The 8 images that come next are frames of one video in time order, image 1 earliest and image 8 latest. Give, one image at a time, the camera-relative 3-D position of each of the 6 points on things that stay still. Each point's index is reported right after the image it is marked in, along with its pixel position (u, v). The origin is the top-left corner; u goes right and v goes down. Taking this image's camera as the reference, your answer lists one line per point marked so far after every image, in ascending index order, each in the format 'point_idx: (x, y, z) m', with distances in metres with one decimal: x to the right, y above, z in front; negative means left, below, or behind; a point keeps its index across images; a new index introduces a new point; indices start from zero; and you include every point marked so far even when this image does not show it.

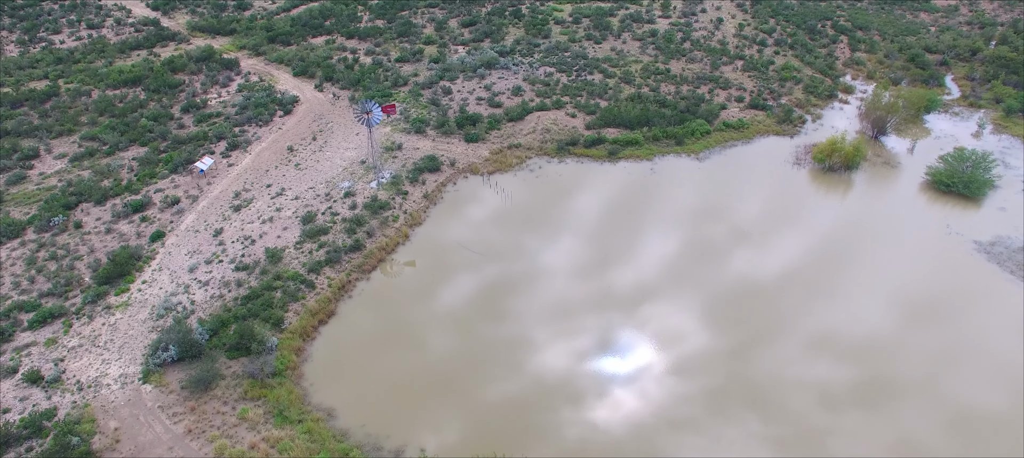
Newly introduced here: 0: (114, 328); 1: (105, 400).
0: (-11.1, -2.8, +18.2) m
1: (-10.0, -4.2, +16.1) m
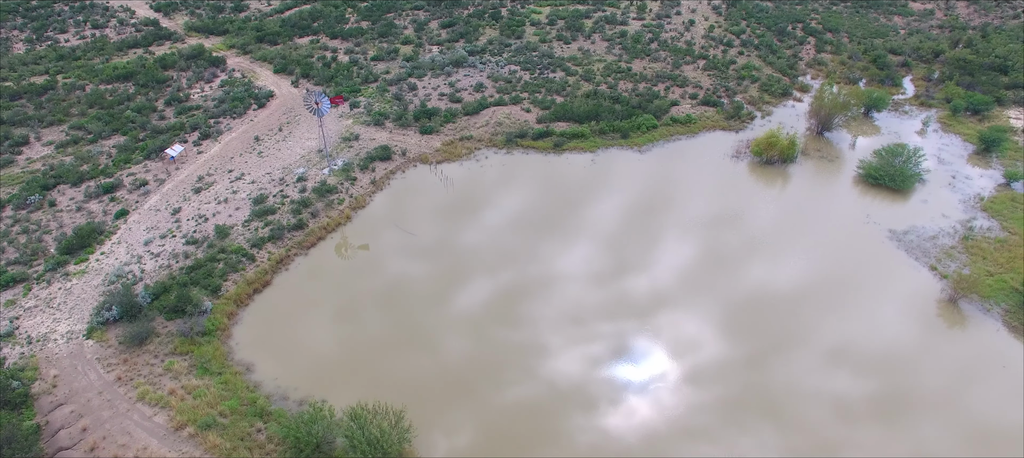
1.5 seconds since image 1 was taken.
0: (-13.7, -1.9, +20.2) m
1: (-12.7, -3.4, +18.0) m
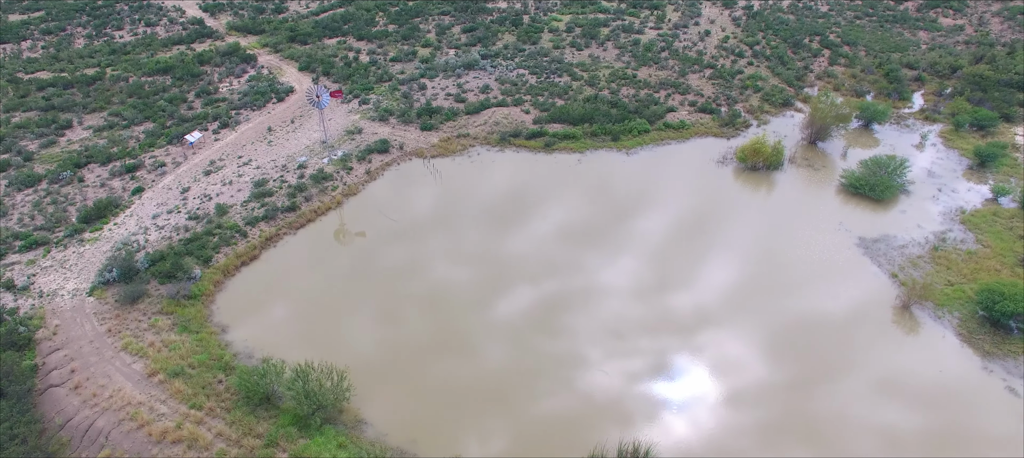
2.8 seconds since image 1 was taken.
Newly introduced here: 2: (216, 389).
0: (-15.0, -0.9, +22.6) m
1: (-14.2, -2.4, +20.4) m
2: (-7.9, -4.2, +17.3) m
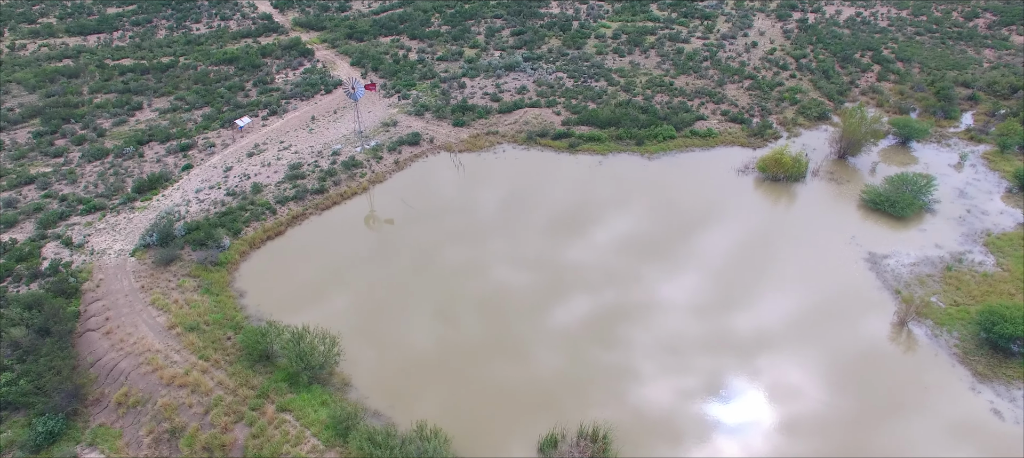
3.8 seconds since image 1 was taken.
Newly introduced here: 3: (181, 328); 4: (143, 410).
0: (-14.8, +0.3, +25.1) m
1: (-14.3, -1.1, +22.8) m
2: (-8.4, -3.4, +19.1) m
3: (-9.9, -2.9, +19.6) m
4: (-9.7, -4.7, +17.2) m
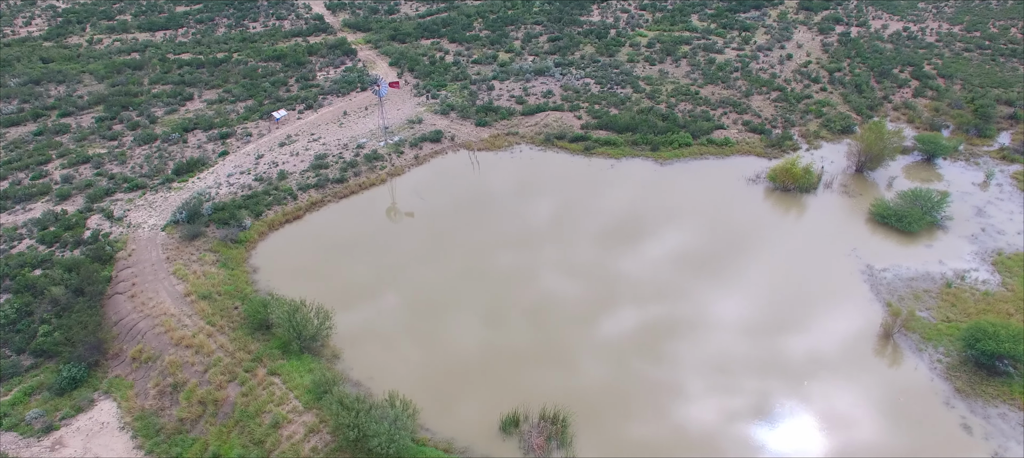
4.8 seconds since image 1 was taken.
0: (-14.6, +1.2, +27.4) m
1: (-14.4, -0.2, +25.0) m
2: (-9.0, -2.7, +20.8) m
3: (-10.4, -2.2, +21.4) m
4: (-10.5, -4.0, +19.0) m
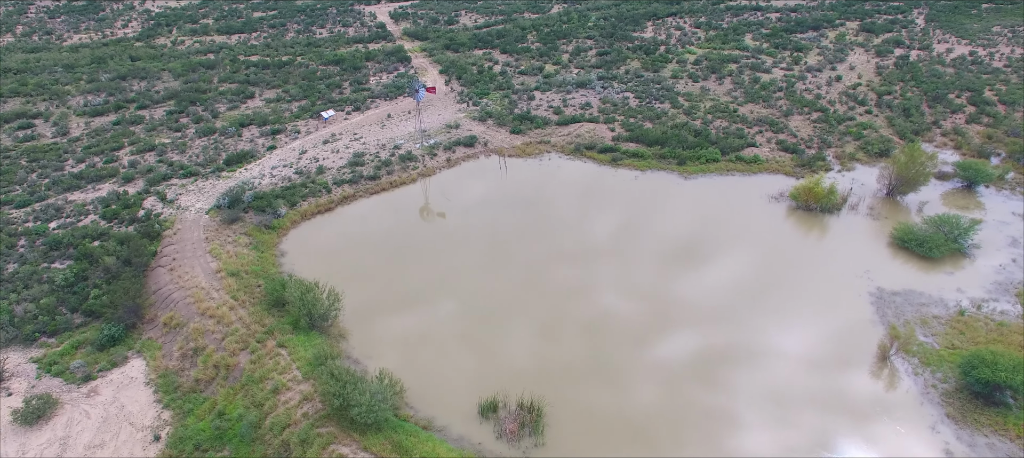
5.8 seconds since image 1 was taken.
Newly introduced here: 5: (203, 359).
0: (-13.7, +2.0, +29.9) m
1: (-13.8, +0.6, +27.5) m
2: (-9.0, -2.1, +22.7) m
3: (-10.3, -1.6, +23.5) m
4: (-10.7, -3.3, +21.1) m
5: (-9.3, -3.9, +19.7) m
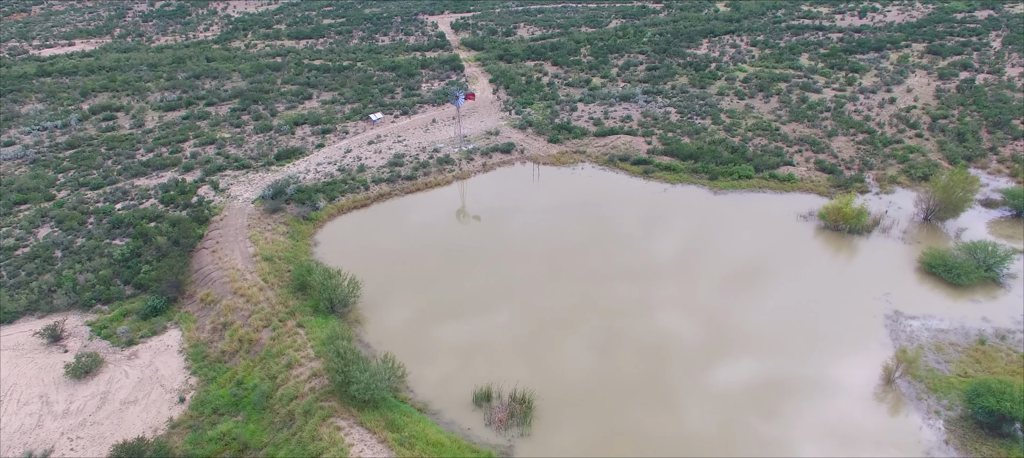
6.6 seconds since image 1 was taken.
0: (-12.3, +2.5, +32.1) m
1: (-12.7, +1.1, +29.7) m
2: (-8.5, -1.7, +24.5) m
3: (-9.7, -1.1, +25.3) m
4: (-10.5, -2.7, +23.0) m
5: (-9.2, -3.4, +21.4) m
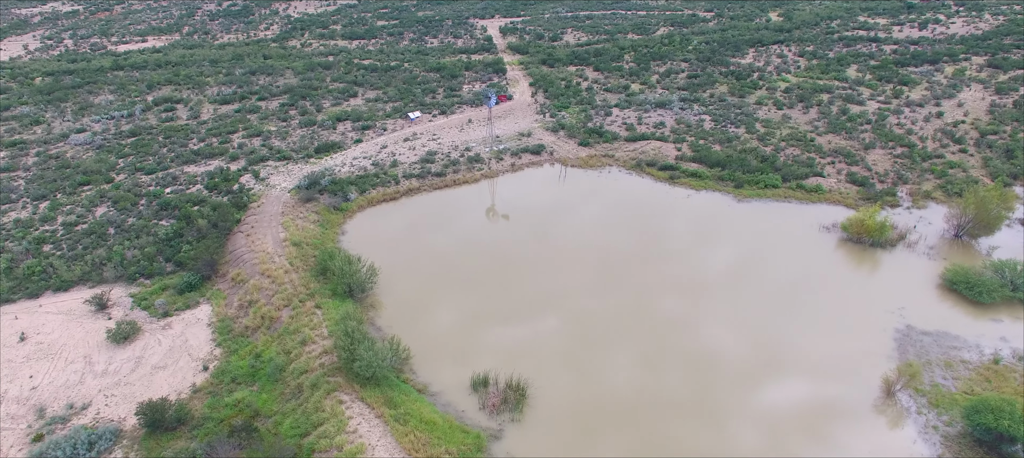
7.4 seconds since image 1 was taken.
0: (-10.9, +3.1, +33.9) m
1: (-11.6, +1.8, +31.5) m
2: (-8.0, -1.2, +25.9) m
3: (-9.1, -0.5, +26.9) m
4: (-10.2, -2.1, +24.6) m
5: (-9.1, -2.8, +23.0) m
